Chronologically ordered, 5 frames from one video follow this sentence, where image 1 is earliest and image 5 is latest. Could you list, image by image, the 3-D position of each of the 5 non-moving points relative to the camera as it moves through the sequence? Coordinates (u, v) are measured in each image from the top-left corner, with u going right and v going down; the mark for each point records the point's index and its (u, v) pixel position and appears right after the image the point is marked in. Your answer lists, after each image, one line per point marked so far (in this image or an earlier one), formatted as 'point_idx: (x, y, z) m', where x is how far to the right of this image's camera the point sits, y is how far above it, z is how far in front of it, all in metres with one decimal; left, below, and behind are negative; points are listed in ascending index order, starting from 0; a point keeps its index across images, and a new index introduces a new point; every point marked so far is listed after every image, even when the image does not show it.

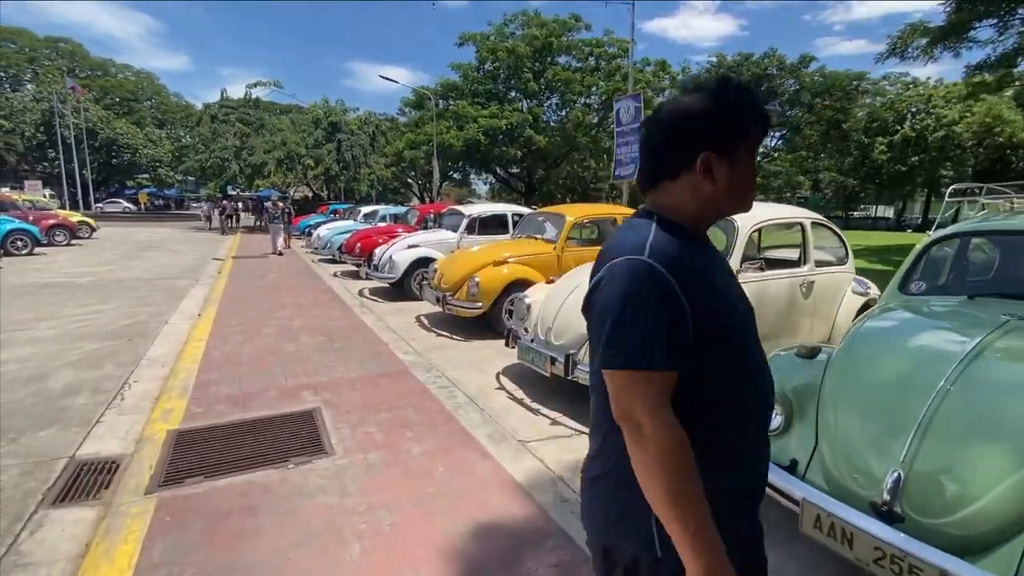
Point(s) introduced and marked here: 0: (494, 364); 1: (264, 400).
0: (-0.2, -0.9, +5.9) m
1: (-2.5, -1.1, +4.8) m
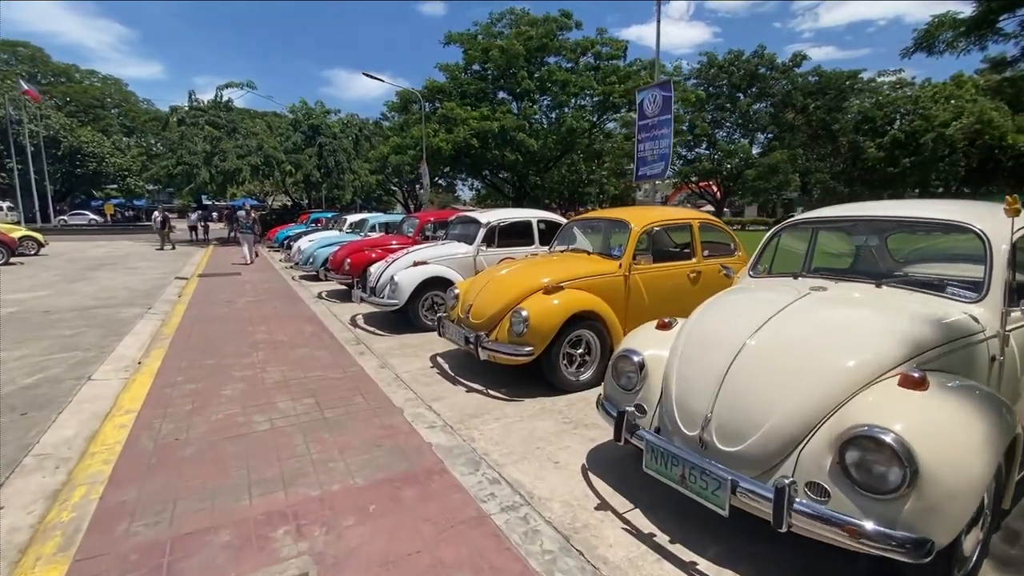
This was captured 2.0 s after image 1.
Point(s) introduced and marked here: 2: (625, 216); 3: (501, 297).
0: (+0.5, -1.3, +4.0) m
1: (-1.7, -1.5, +2.8) m
2: (+1.4, +0.9, +6.2) m
3: (-0.1, -0.1, +5.4) m
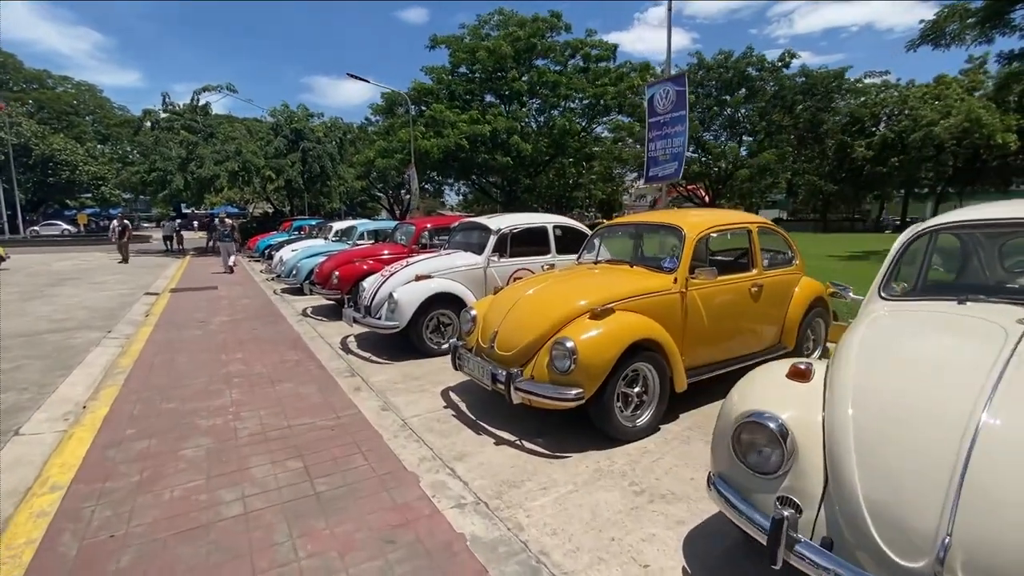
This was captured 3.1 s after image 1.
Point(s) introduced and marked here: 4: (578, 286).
0: (+0.9, -1.5, +2.9) m
1: (-1.3, -1.7, +1.6) m
2: (+1.7, +0.7, +5.2) m
3: (+0.2, -0.3, +4.4) m
4: (+0.6, 0.0, +4.7) m
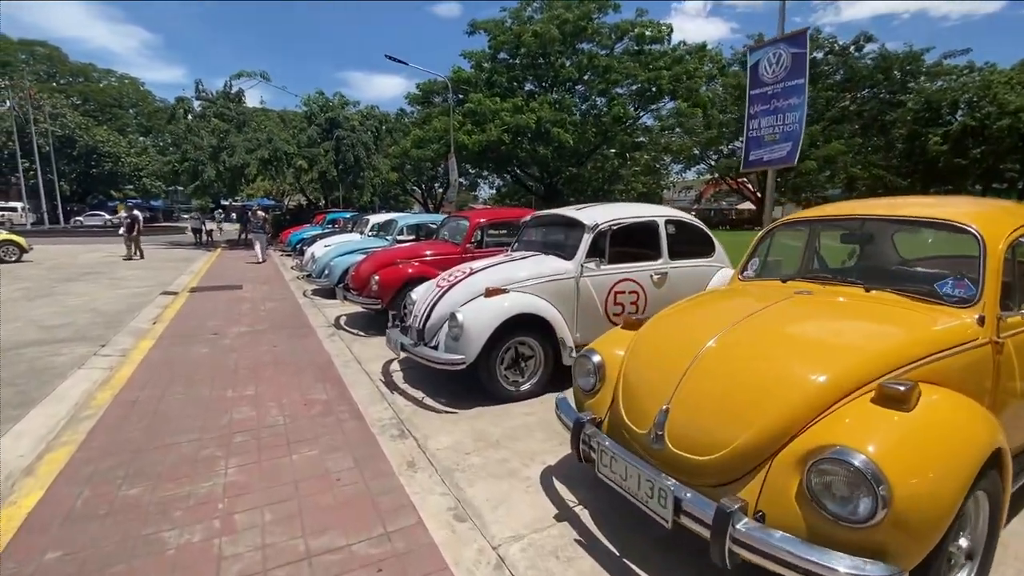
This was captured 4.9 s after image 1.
0: (+1.7, -1.8, +0.9) m
1: (-0.5, -2.0, -0.2) m
2: (+2.7, +0.5, +3.1) m
3: (+1.2, -0.5, +2.4) m
4: (+1.6, -0.2, +2.7) m
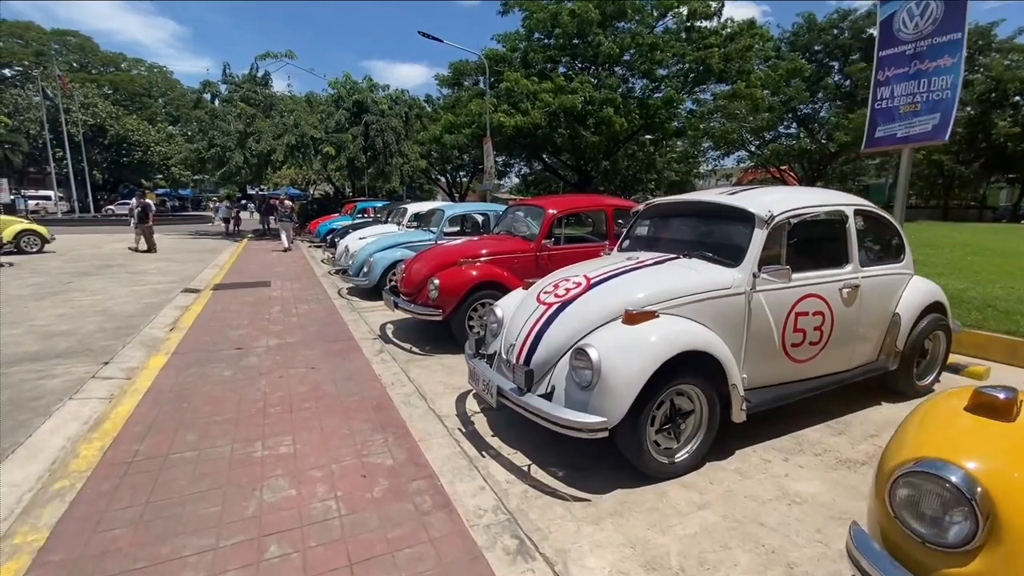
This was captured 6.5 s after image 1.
0: (+2.6, -2.0, -0.7) m
1: (+0.3, -2.2, -1.8) m
2: (+3.7, +0.2, +1.3) m
3: (+2.1, -0.8, +0.7) m
4: (+2.6, -0.4, +1.0) m
